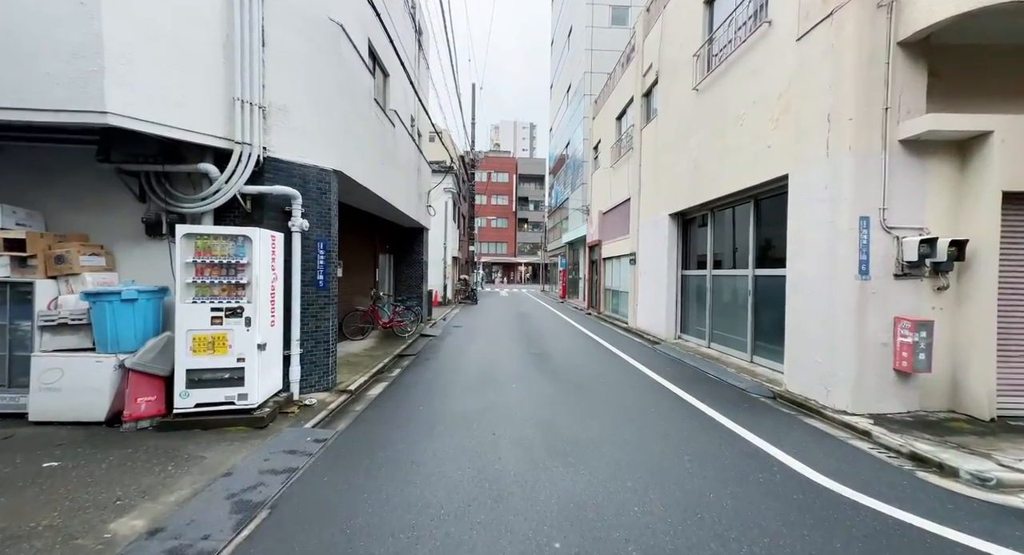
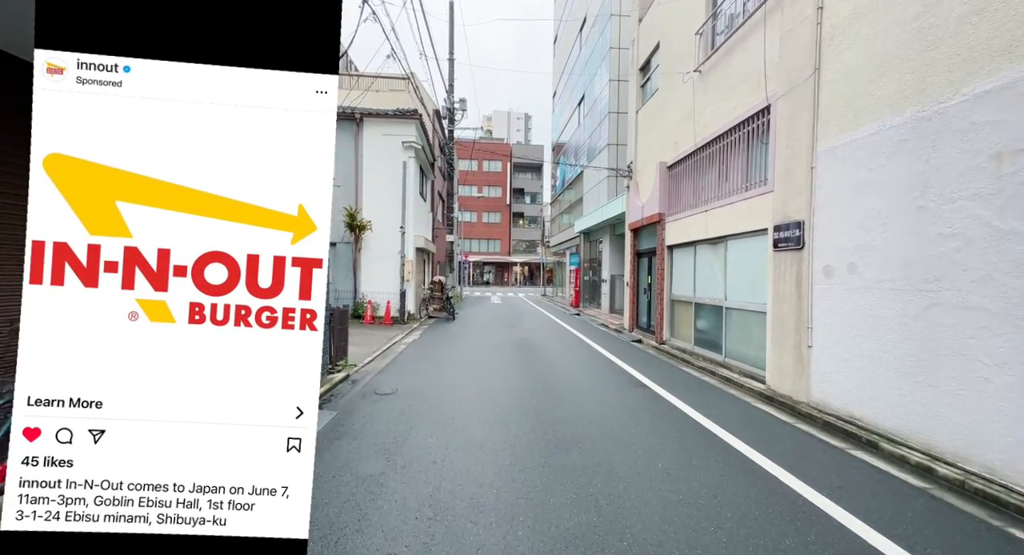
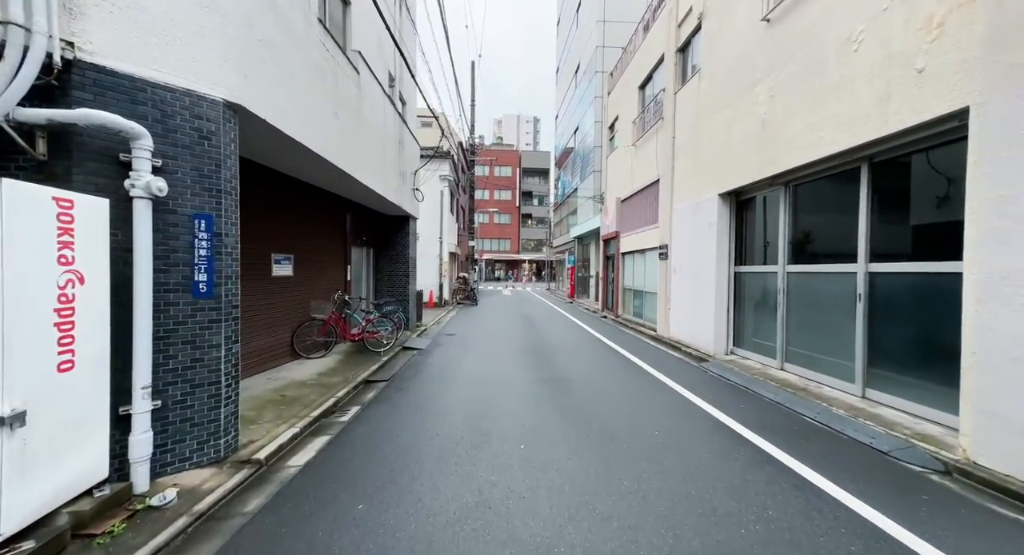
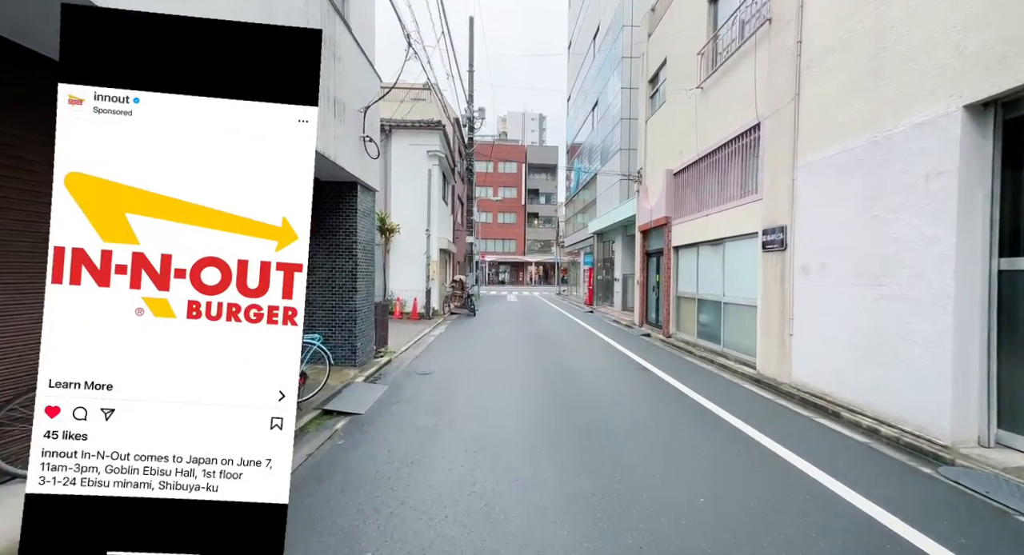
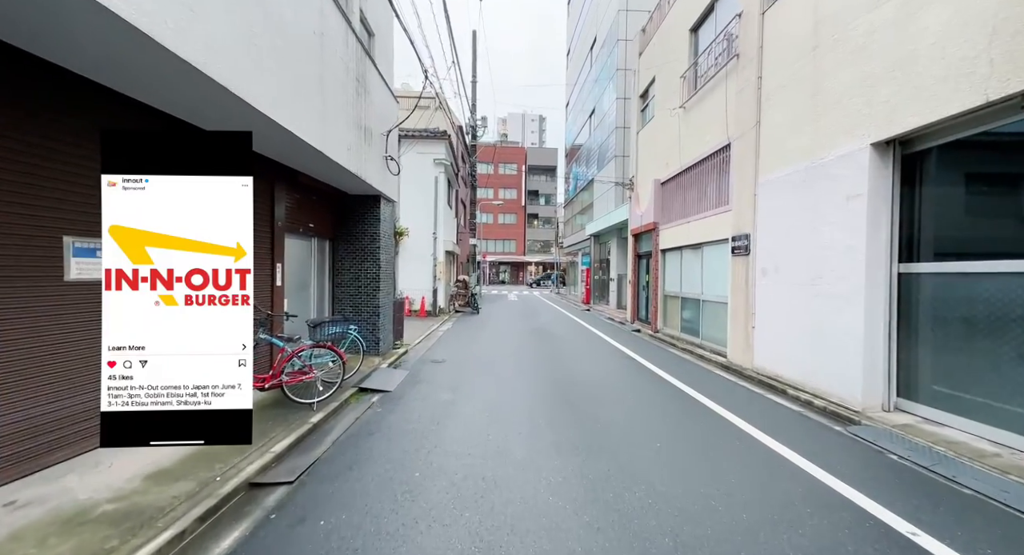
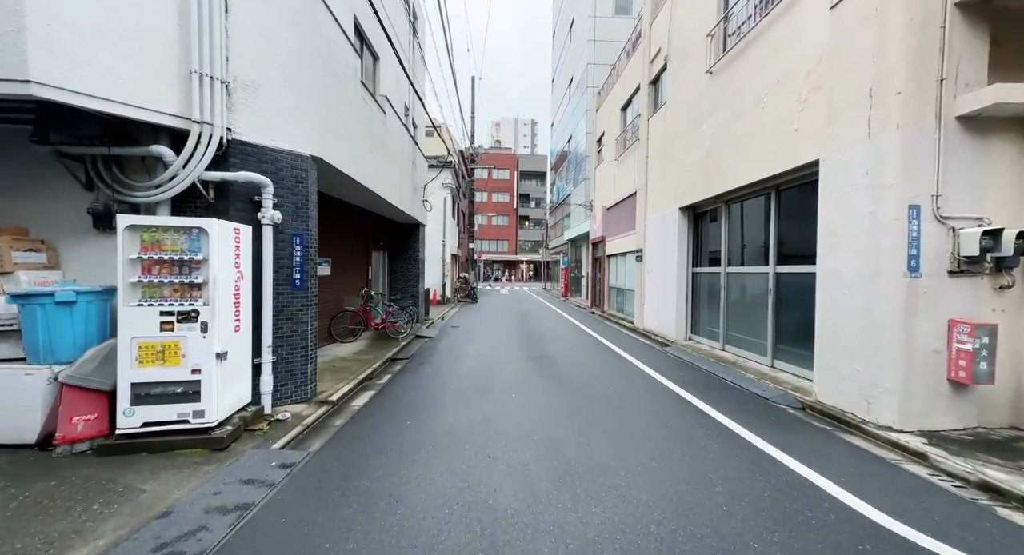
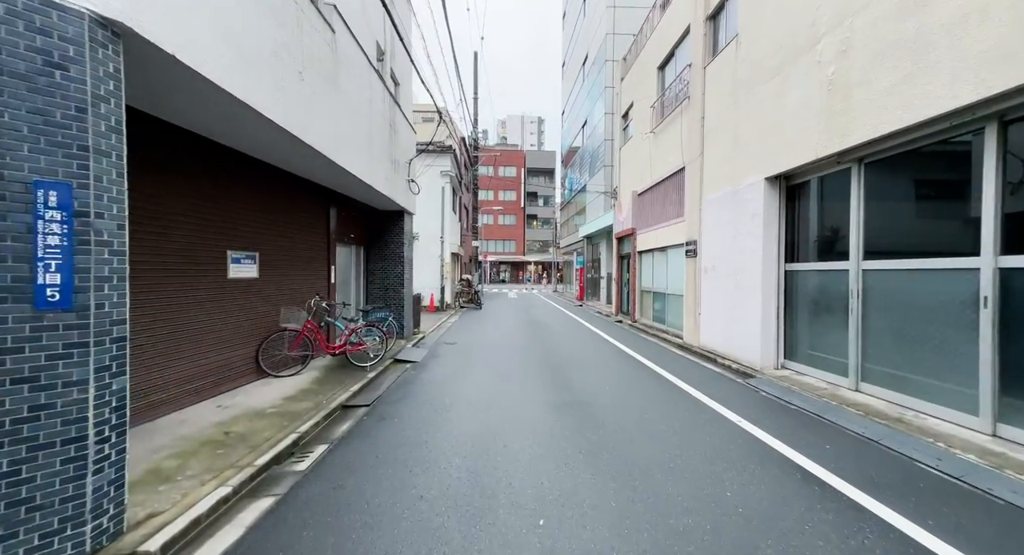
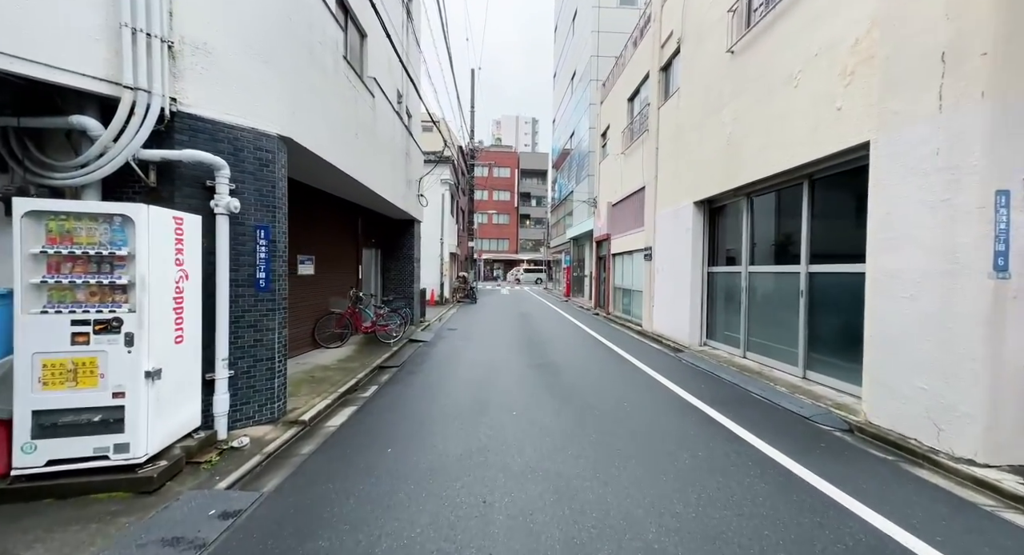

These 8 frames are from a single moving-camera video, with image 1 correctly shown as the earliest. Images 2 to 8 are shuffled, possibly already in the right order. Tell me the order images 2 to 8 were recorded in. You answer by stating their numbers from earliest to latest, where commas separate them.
6, 8, 3, 7, 5, 4, 2
